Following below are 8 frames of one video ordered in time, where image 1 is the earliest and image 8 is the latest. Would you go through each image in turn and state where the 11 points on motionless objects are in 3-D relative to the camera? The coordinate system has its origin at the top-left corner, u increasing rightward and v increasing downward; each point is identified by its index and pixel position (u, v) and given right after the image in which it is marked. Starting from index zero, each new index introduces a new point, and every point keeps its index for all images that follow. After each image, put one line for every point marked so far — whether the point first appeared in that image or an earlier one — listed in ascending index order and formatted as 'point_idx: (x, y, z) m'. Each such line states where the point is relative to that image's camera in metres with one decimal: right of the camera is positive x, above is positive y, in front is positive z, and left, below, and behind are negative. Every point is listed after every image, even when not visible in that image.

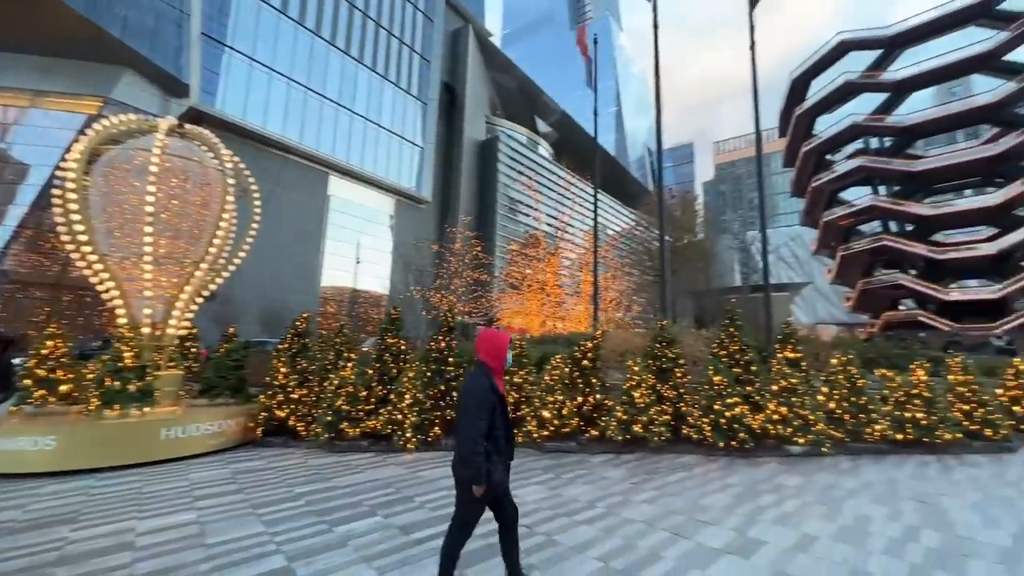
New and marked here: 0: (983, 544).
0: (+3.9, -2.1, +3.5) m
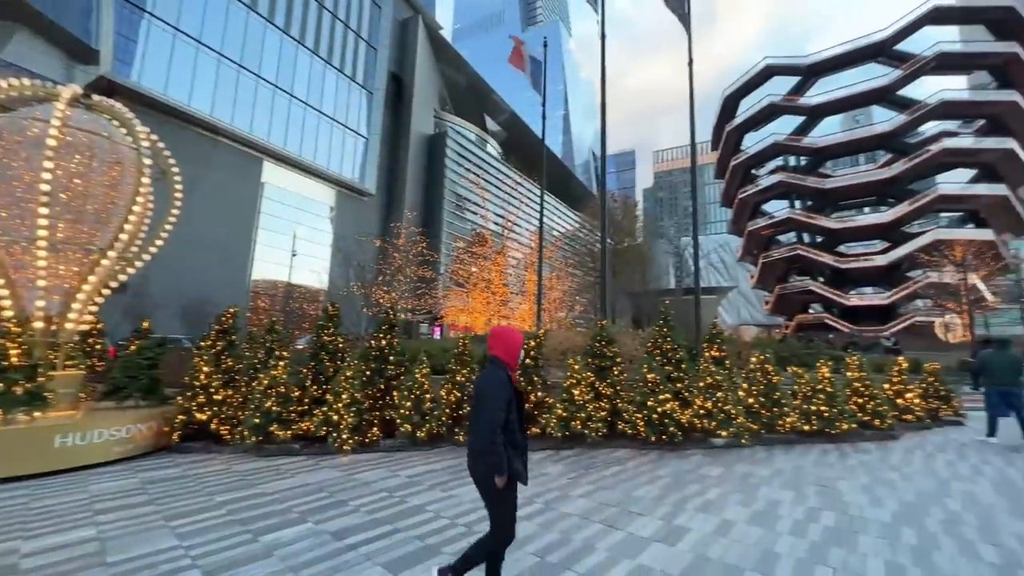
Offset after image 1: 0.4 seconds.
0: (+3.3, -2.2, +4.0) m
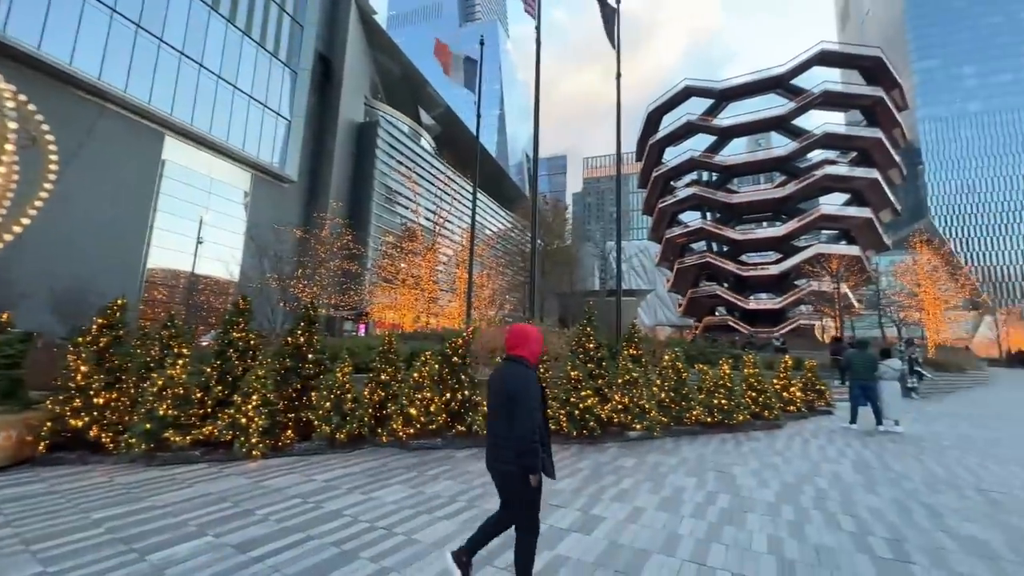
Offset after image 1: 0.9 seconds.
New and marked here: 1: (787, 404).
0: (+2.6, -2.2, +4.5) m
1: (+6.4, -2.7, +10.0) m
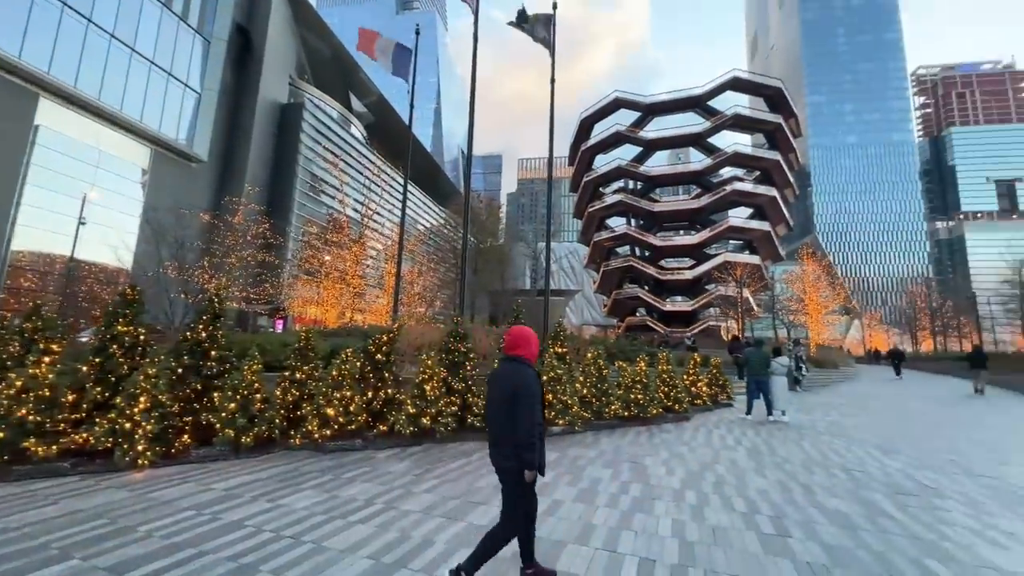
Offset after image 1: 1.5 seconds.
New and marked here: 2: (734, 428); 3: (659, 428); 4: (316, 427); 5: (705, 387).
0: (+1.7, -2.3, +4.8) m
1: (+4.6, -2.8, +10.9) m
2: (+4.5, -2.8, +8.6) m
3: (+3.0, -2.9, +8.7) m
4: (-2.9, -2.1, +6.4) m
5: (+5.0, -2.5, +11.0) m
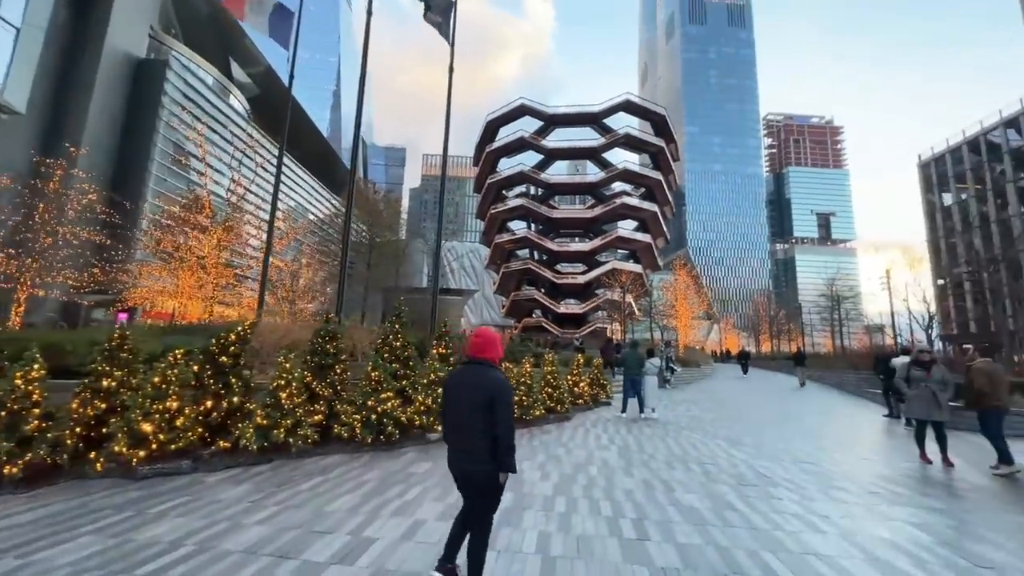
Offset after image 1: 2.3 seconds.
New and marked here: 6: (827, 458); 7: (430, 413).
0: (+0.3, -2.3, +4.7) m
1: (+1.7, -2.9, +11.2) m
2: (+2.1, -2.9, +9.0) m
3: (+0.6, -2.9, +8.7) m
4: (-4.6, -1.9, +5.1) m
5: (+2.0, -2.6, +11.4) m
6: (+4.9, -2.7, +6.8) m
7: (-1.4, -2.1, +7.3) m
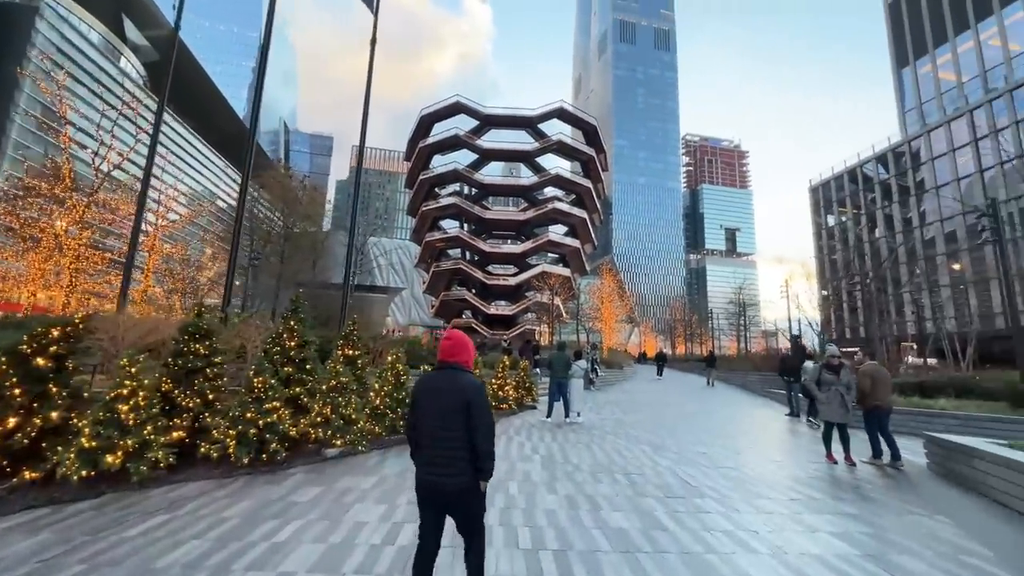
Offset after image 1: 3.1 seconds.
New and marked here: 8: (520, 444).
0: (-0.6, -2.2, +3.9) m
1: (-0.3, -2.8, +10.6) m
2: (+0.4, -2.9, +8.5) m
3: (-1.0, -2.8, +8.0) m
4: (-5.5, -1.7, +3.6) m
5: (0.0, -2.6, +10.9) m
6: (+3.7, -2.7, +6.7) m
7: (-2.6, -2.0, +6.2) m
8: (+0.2, -2.7, +7.4) m
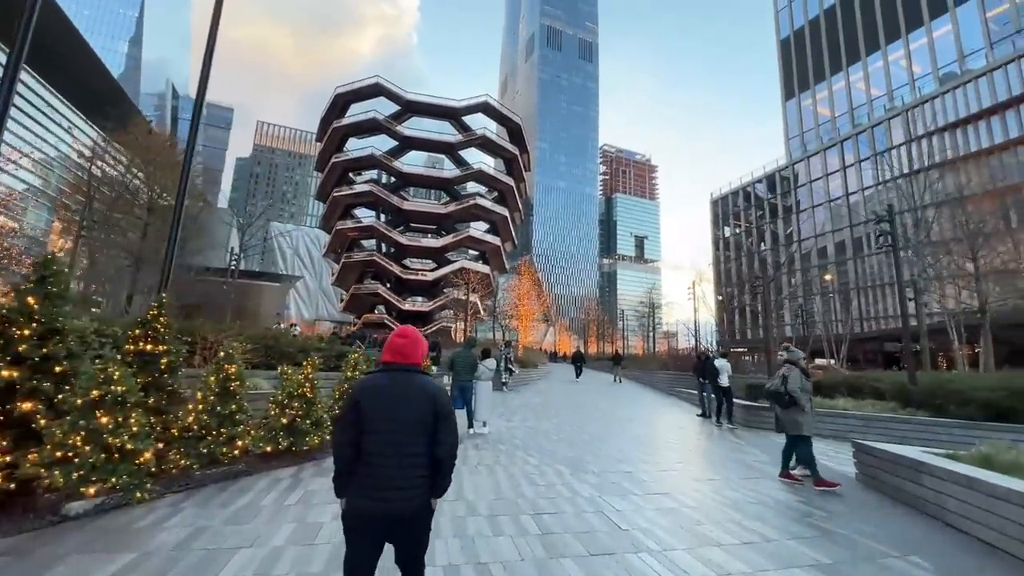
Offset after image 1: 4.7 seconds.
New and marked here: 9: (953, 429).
0: (-1.5, -1.9, +2.1) m
1: (-2.5, -2.5, +8.7) m
2: (-1.3, -2.6, +6.7) m
3: (-2.6, -2.5, +6.0) m
4: (-6.2, -1.2, +0.8) m
5: (-2.2, -2.3, +9.0) m
6: (+2.1, -2.5, +5.6) m
7: (-3.9, -1.6, +4.0) m
8: (-1.4, -2.4, +5.7) m
9: (+8.7, -2.8, +8.4) m
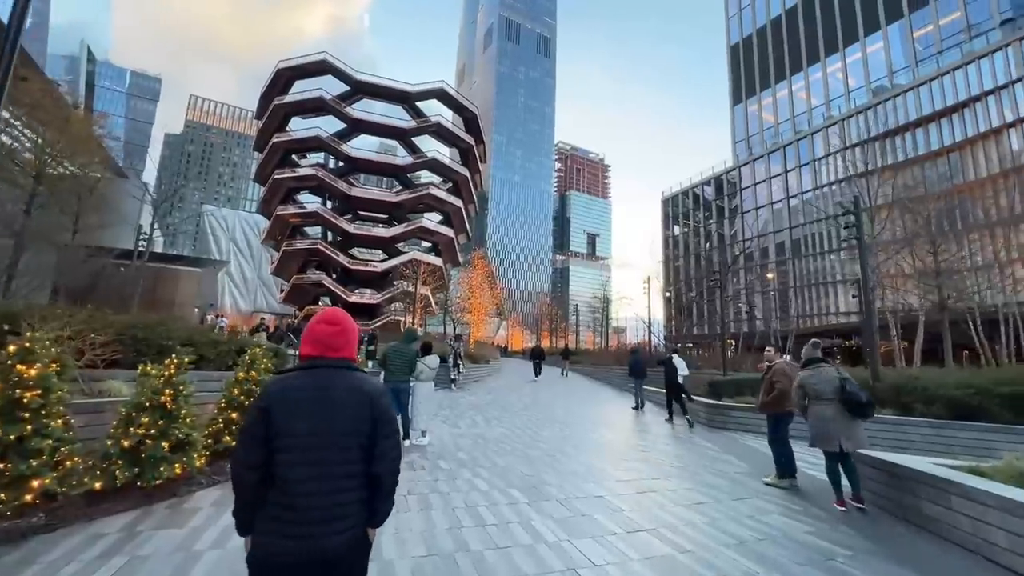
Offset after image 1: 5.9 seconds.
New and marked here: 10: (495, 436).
0: (-1.7, -1.6, +0.6) m
1: (-3.4, -2.1, +7.1) m
2: (-2.1, -2.3, +5.2) m
3: (-3.3, -2.2, +4.4) m
4: (-6.2, -0.9, -1.2) m
5: (-3.2, -1.9, +7.4) m
6: (+1.5, -2.3, +4.5) m
7: (-4.3, -1.3, +2.2) m
8: (-2.0, -2.1, +4.1) m
9: (+7.7, -2.6, +8.0) m
10: (-0.3, -2.7, +7.8) m
